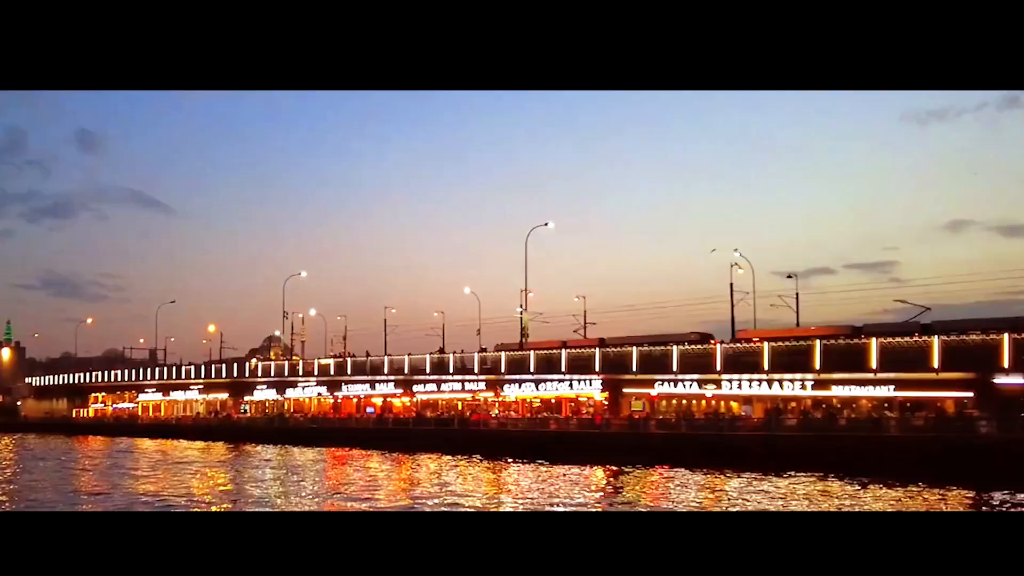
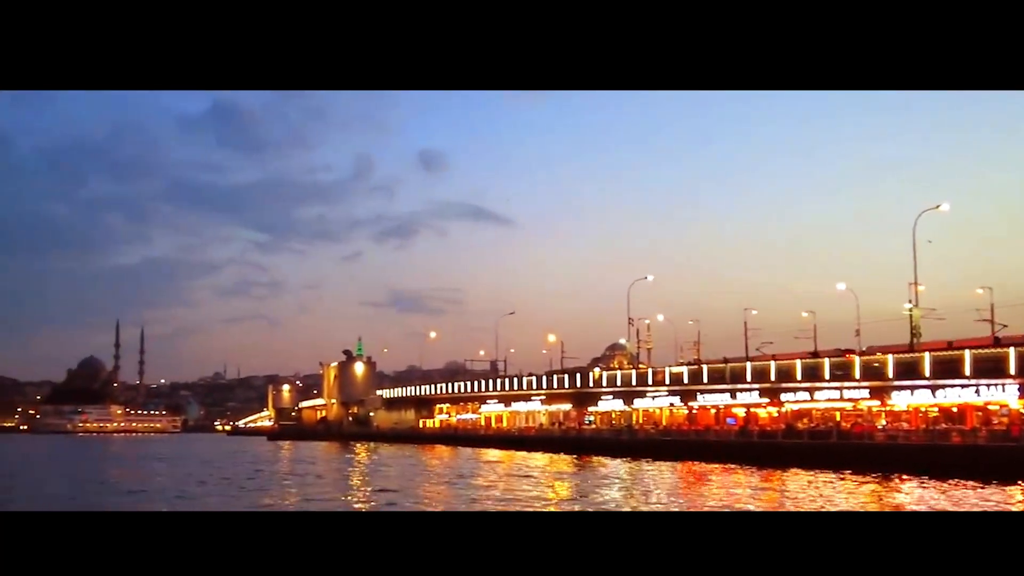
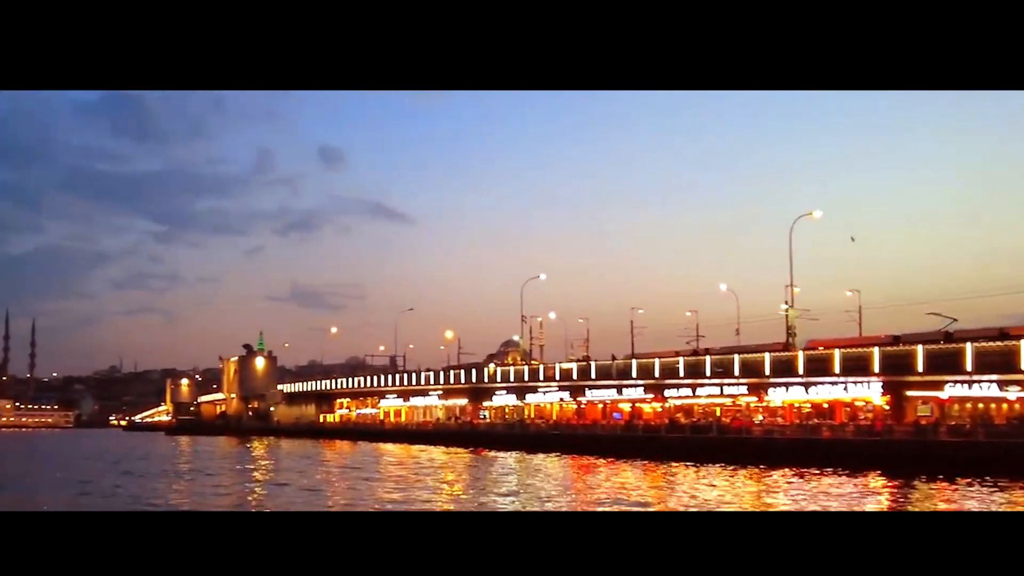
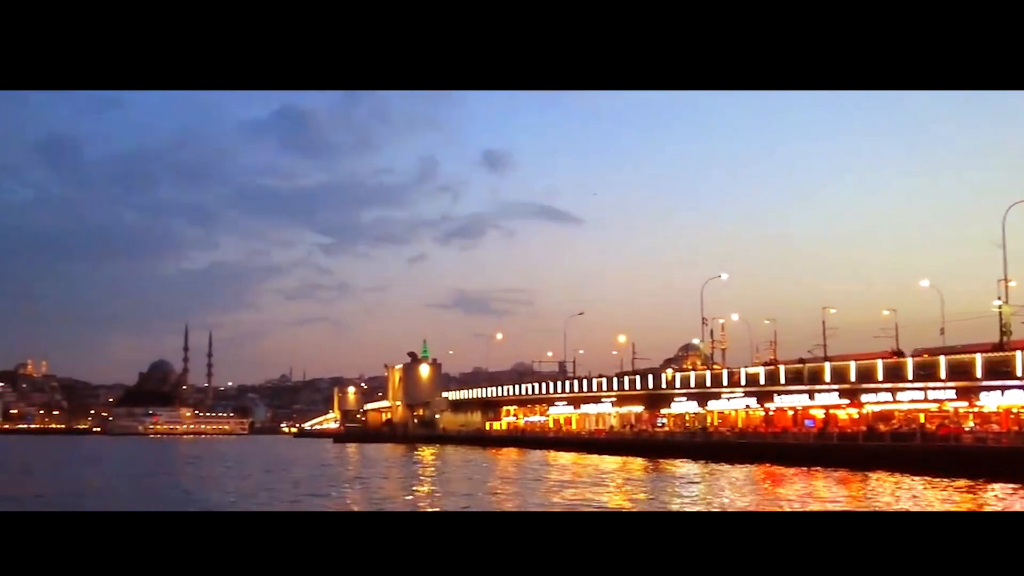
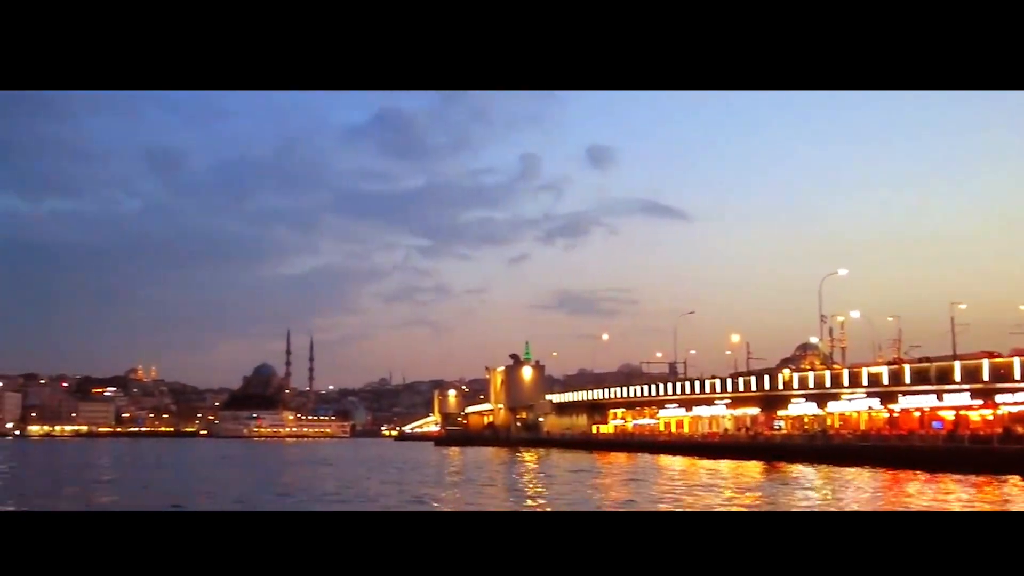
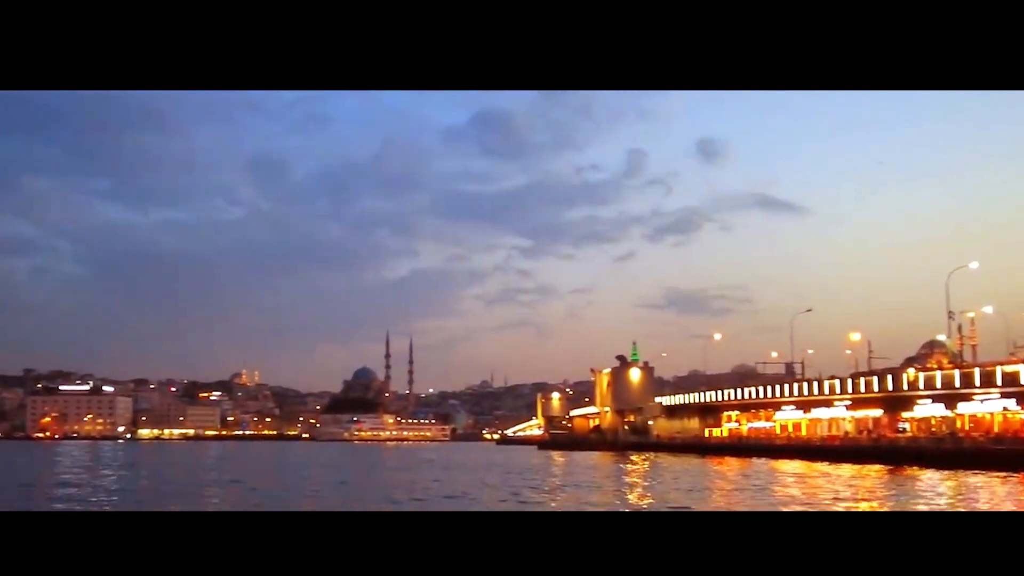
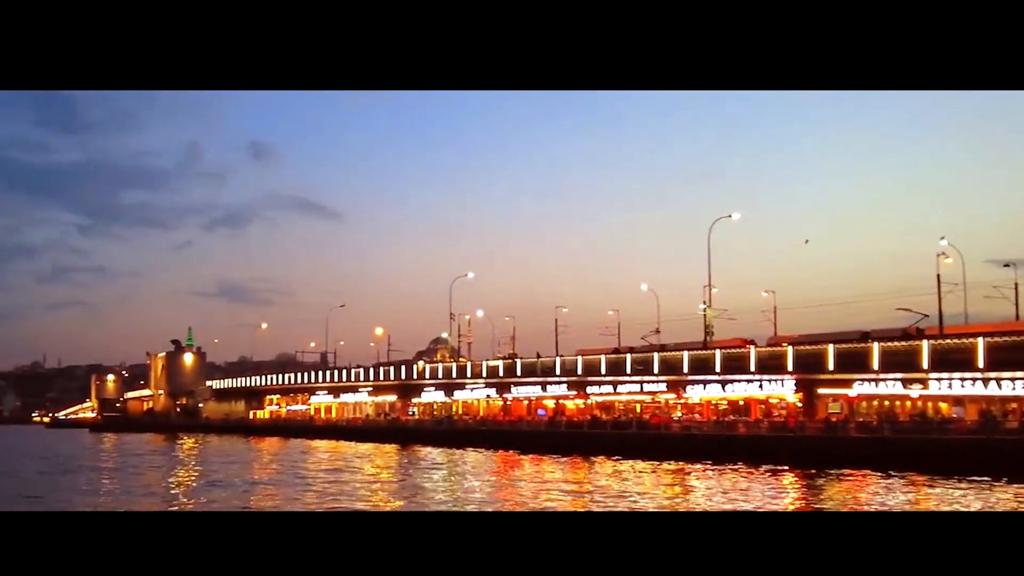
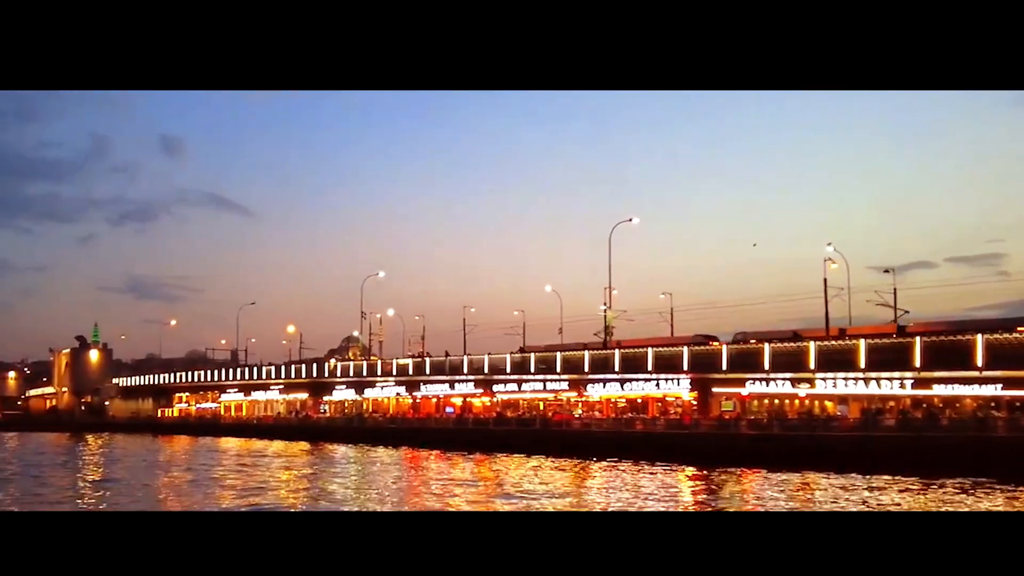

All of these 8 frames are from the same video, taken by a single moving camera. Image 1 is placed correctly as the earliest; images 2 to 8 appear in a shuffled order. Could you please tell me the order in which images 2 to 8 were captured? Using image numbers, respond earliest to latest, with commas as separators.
8, 7, 3, 2, 4, 5, 6
